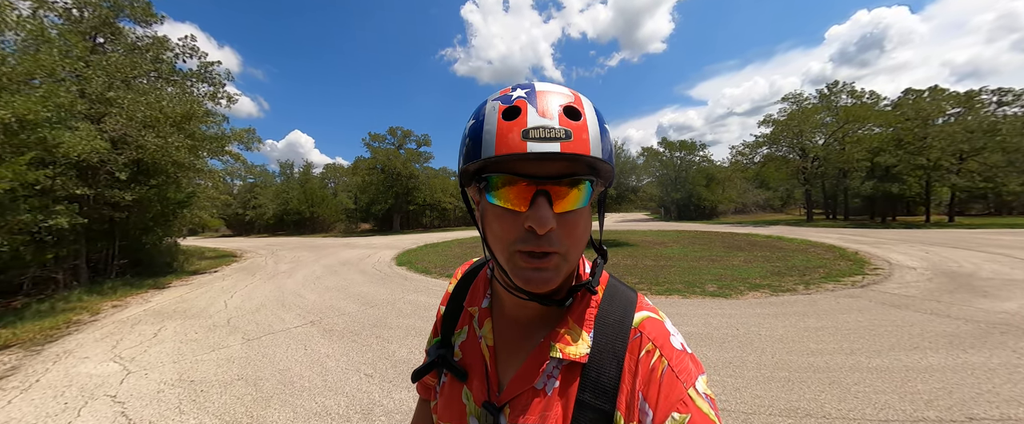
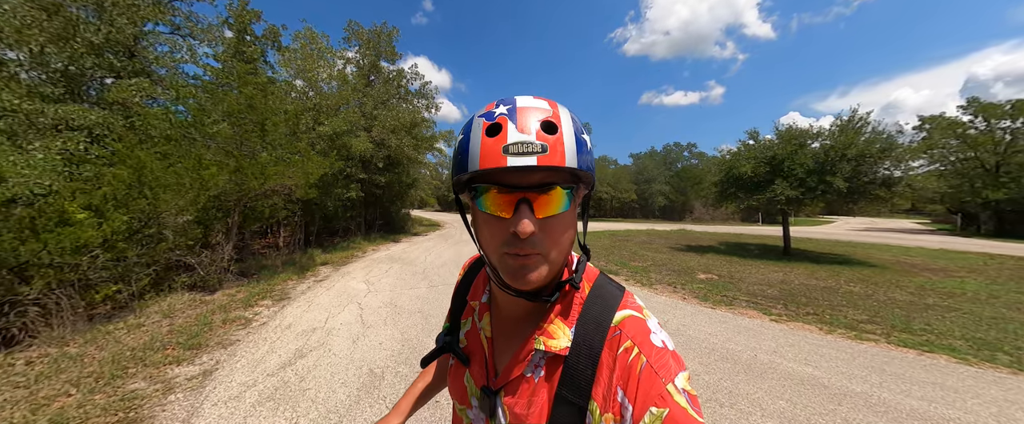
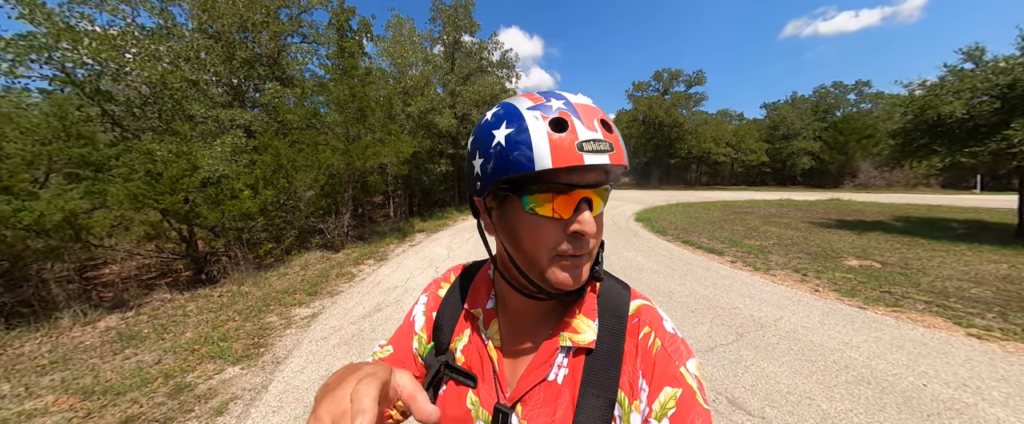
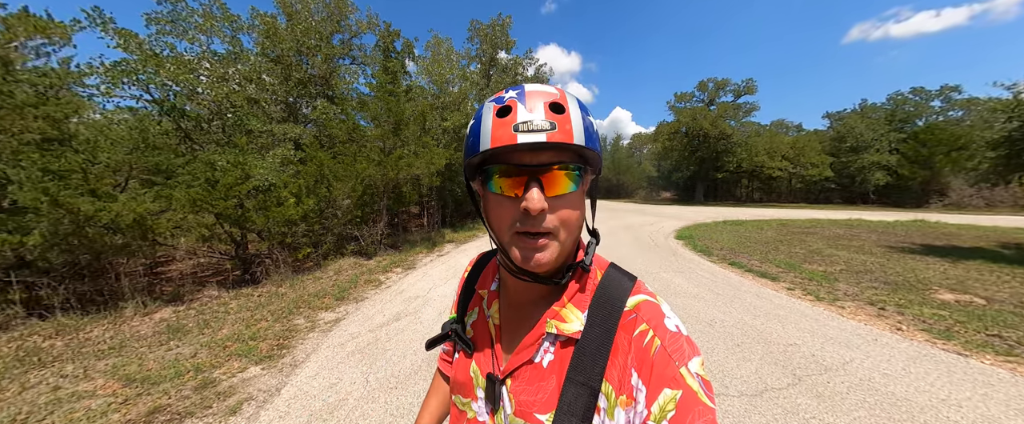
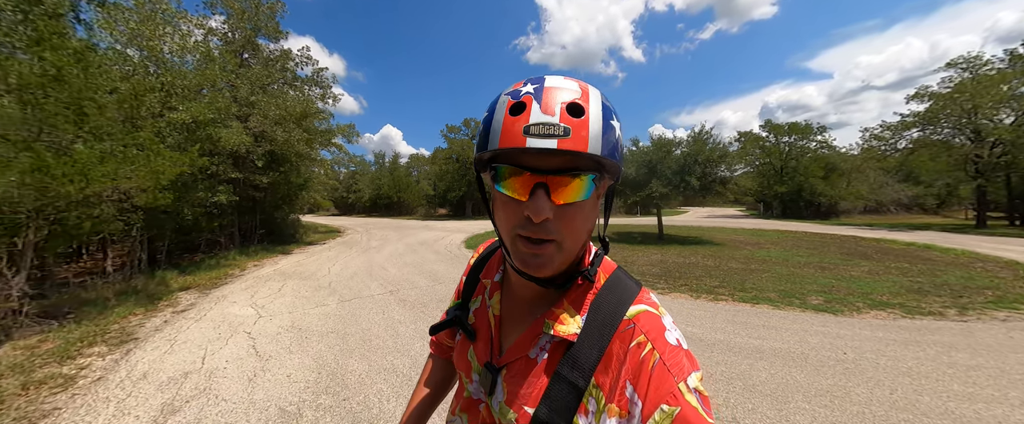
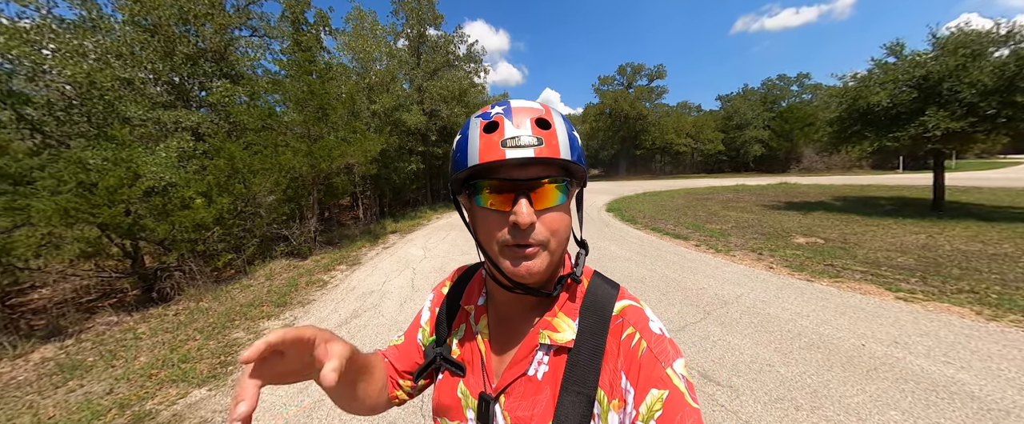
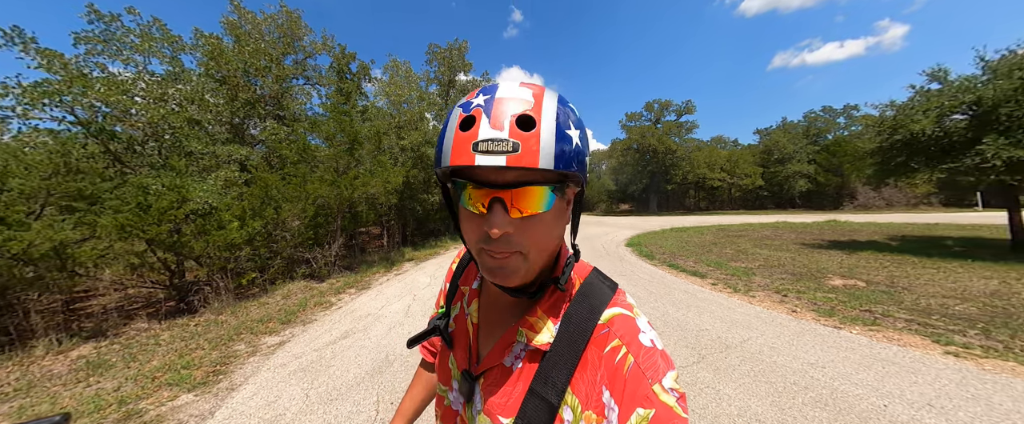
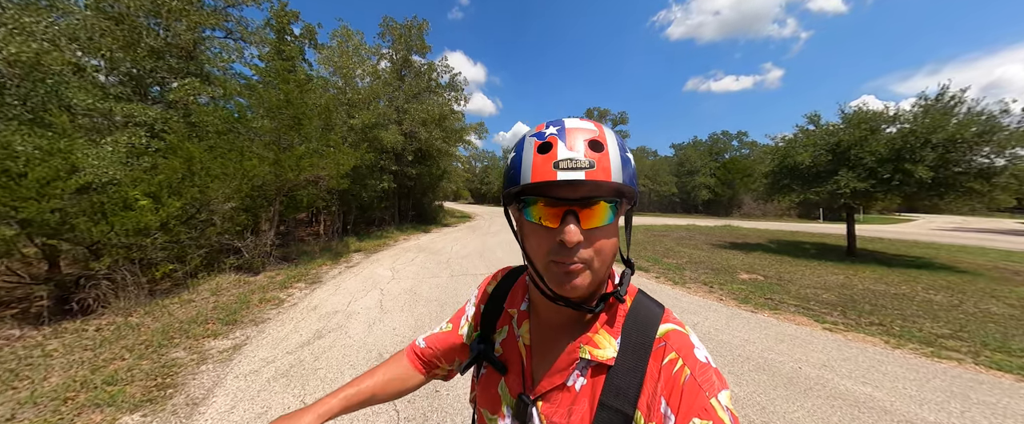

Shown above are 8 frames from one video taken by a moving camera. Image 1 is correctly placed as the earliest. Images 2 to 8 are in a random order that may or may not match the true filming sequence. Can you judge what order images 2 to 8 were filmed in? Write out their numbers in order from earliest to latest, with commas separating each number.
5, 2, 8, 6, 3, 4, 7
